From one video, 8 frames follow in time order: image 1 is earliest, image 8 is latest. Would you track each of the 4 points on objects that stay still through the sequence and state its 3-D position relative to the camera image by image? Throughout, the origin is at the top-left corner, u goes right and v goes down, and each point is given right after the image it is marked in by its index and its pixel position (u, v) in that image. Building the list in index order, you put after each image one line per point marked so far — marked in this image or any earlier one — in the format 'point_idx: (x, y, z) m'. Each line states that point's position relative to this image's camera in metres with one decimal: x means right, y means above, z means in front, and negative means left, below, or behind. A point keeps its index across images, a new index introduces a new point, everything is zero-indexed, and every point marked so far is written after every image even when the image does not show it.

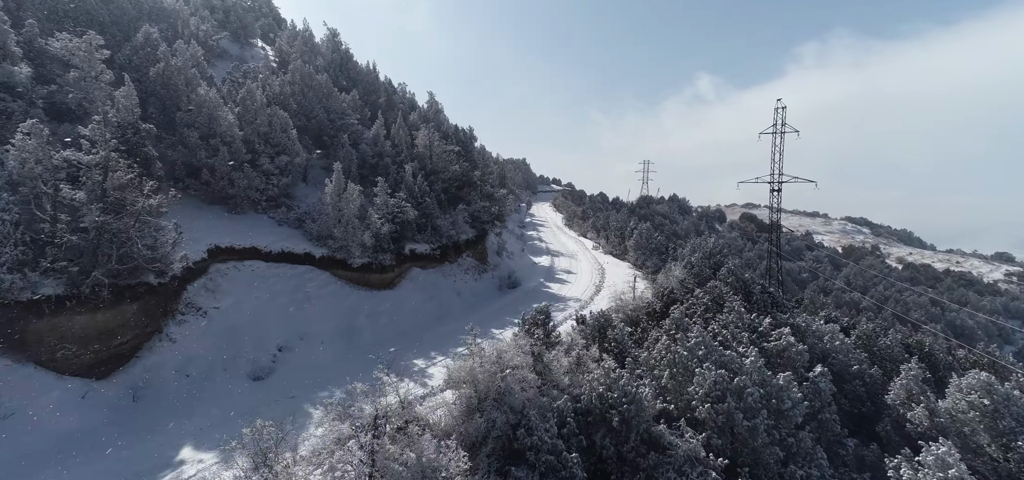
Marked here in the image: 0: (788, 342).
0: (+9.3, -3.5, +15.0) m
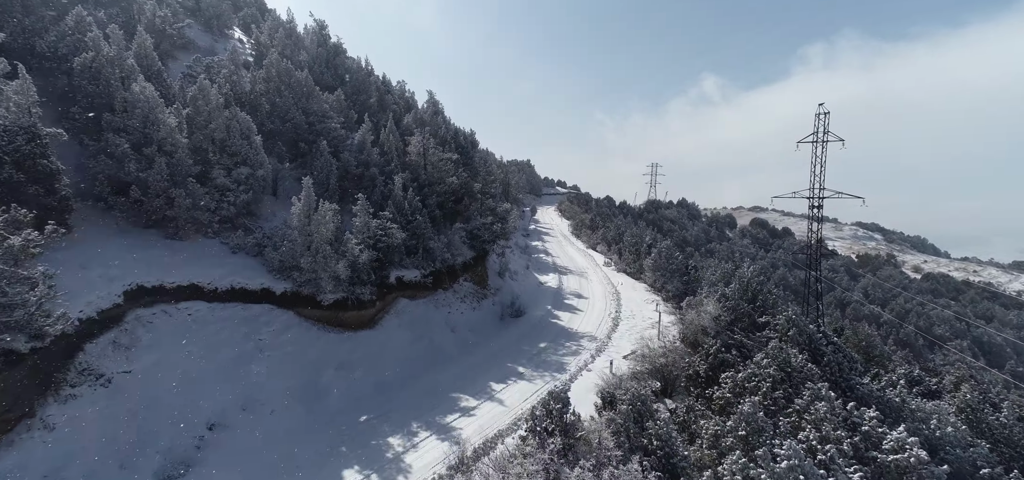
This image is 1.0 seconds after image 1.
0: (+9.4, -5.1, +10.3) m
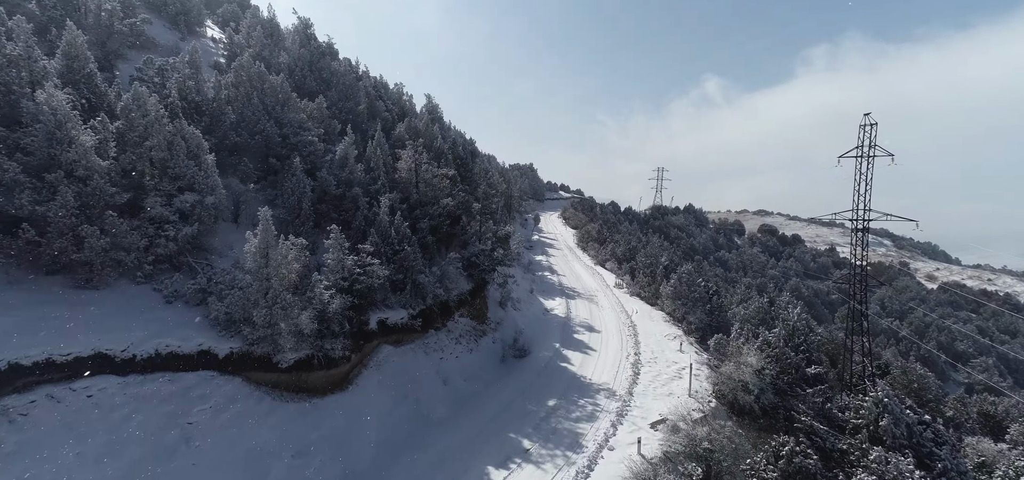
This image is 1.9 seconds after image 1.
0: (+9.5, -6.9, +6.2) m
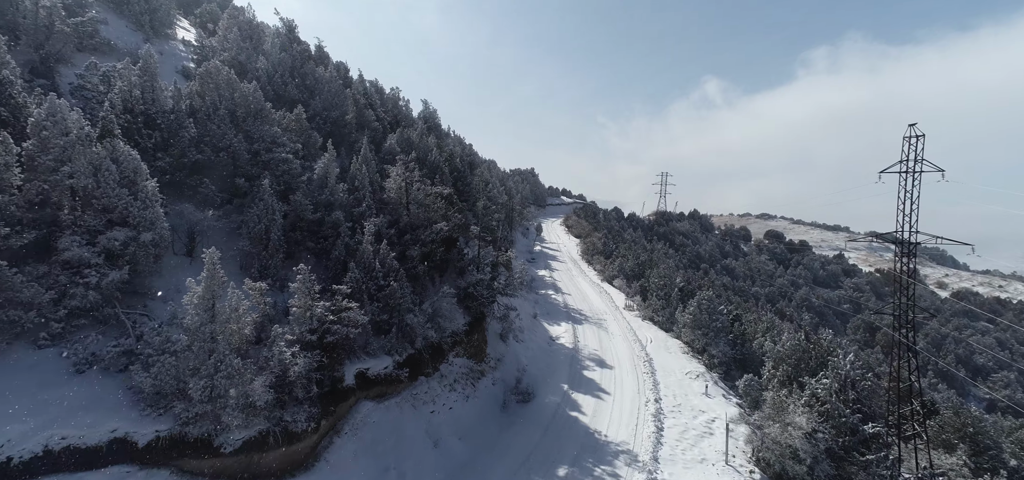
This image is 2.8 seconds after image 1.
0: (+9.6, -8.4, +2.7) m
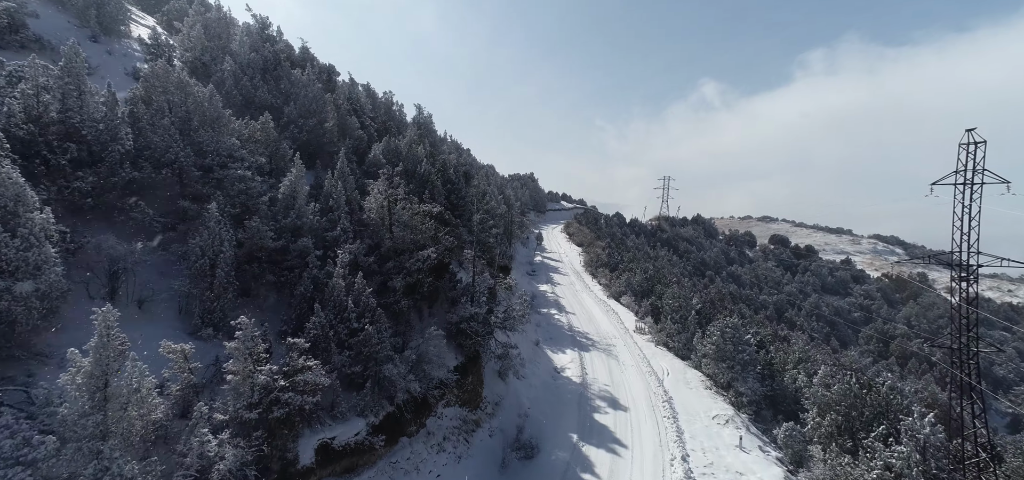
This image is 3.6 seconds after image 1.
0: (+9.7, -9.5, -1.0) m
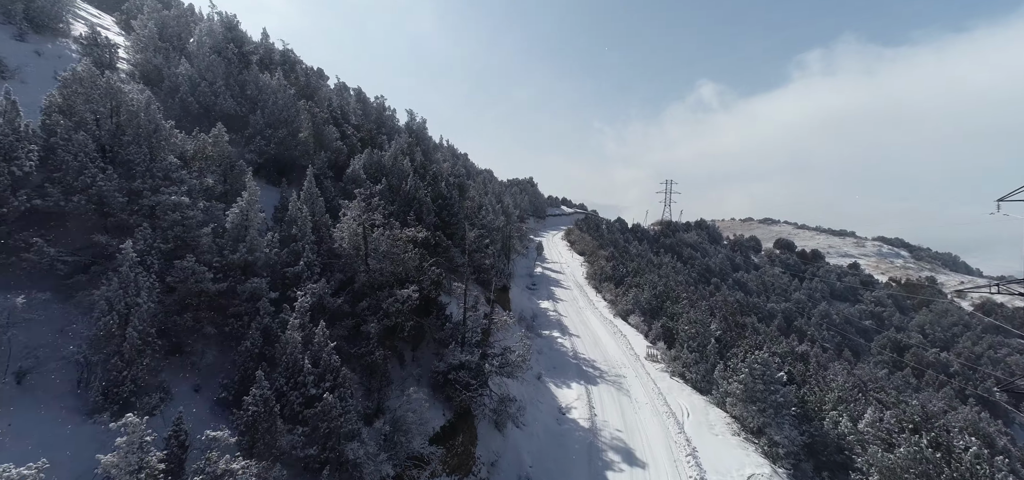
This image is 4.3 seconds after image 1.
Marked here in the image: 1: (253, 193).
0: (+9.6, -10.7, -4.7) m
1: (-10.4, +1.9, +17.5) m
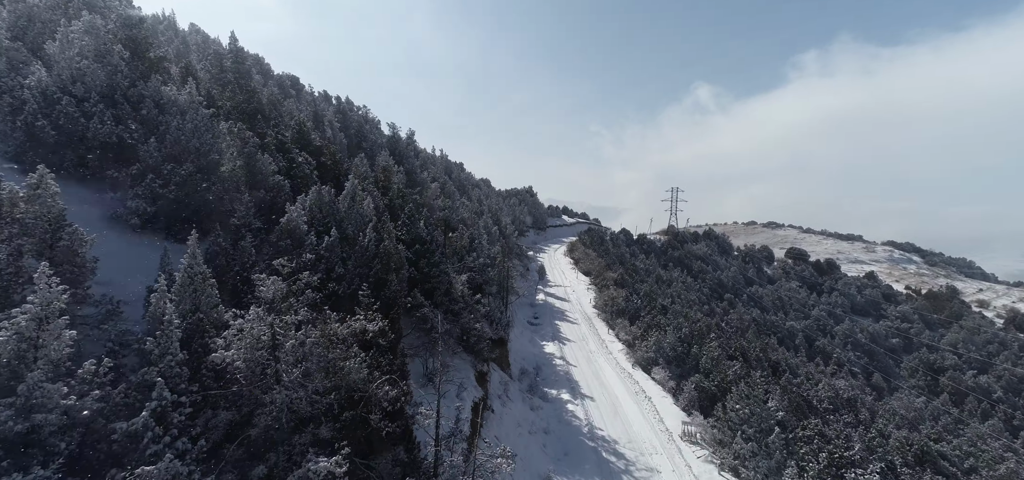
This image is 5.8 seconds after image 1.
0: (+9.7, -13.4, -12.3) m
1: (-10.5, -1.3, +10.0) m
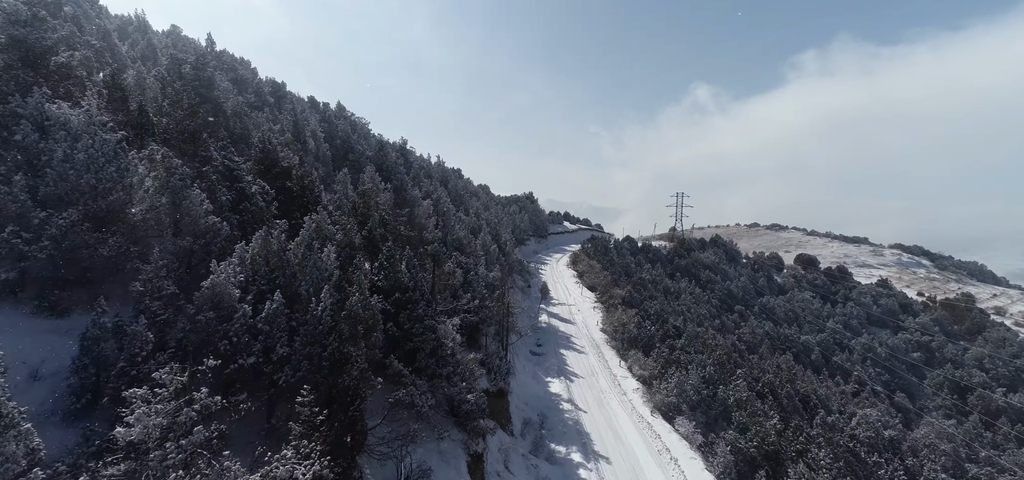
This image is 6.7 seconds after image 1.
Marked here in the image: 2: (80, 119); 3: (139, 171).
0: (+9.8, -15.4, -17.4) m
1: (-10.4, -3.6, +5.0) m
2: (-15.4, +4.4, +15.8) m
3: (-13.8, +2.5, +16.4) m
